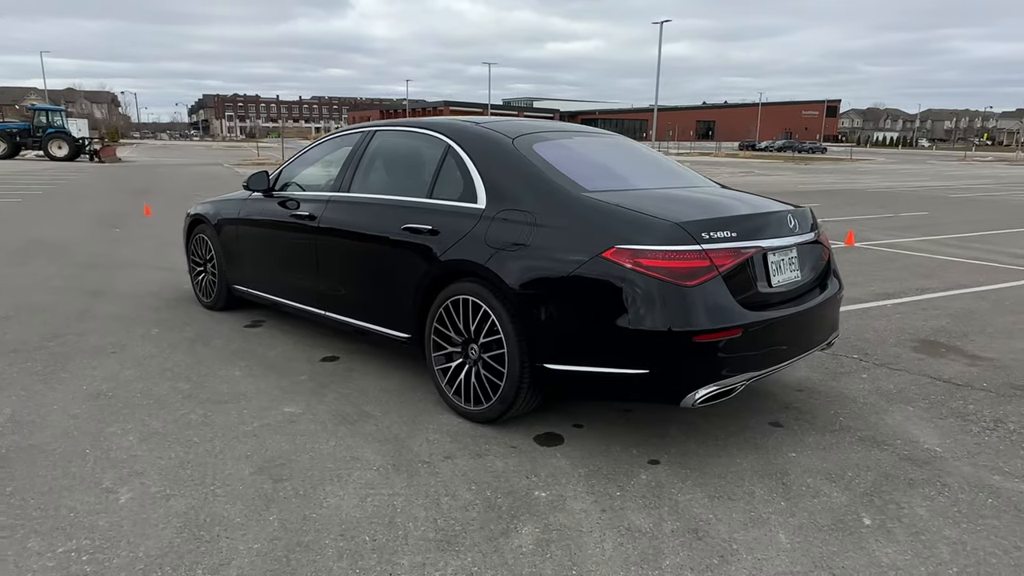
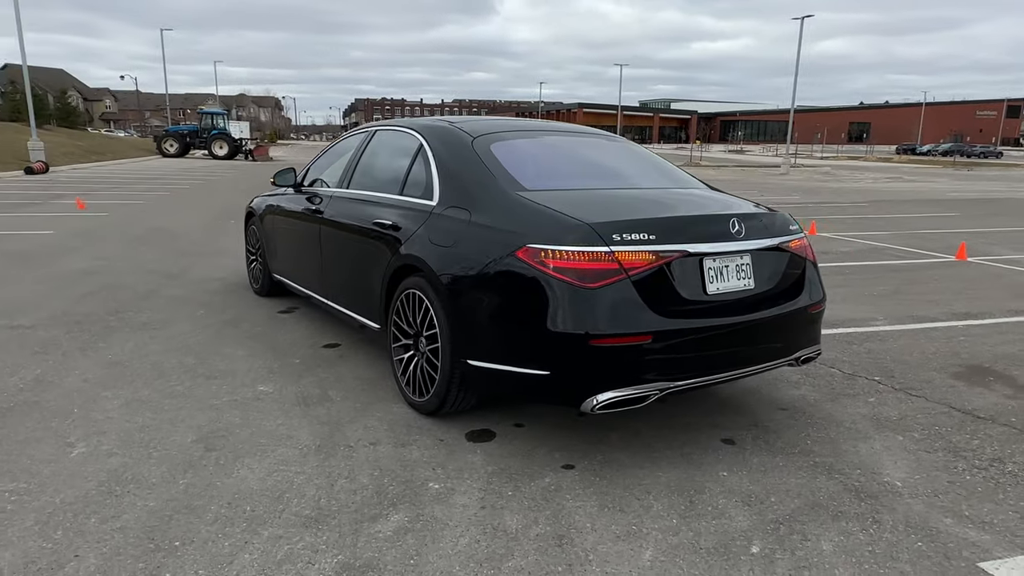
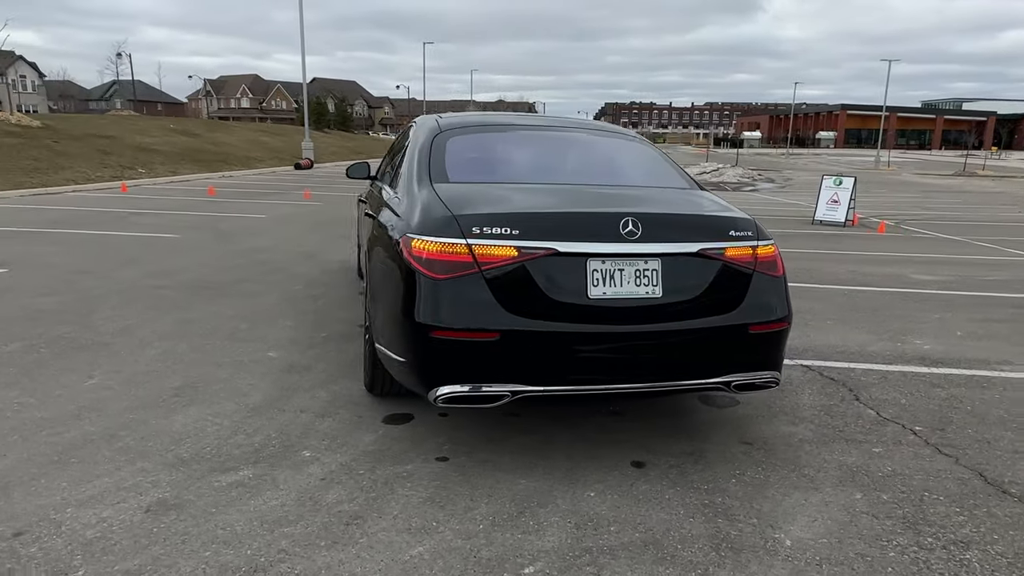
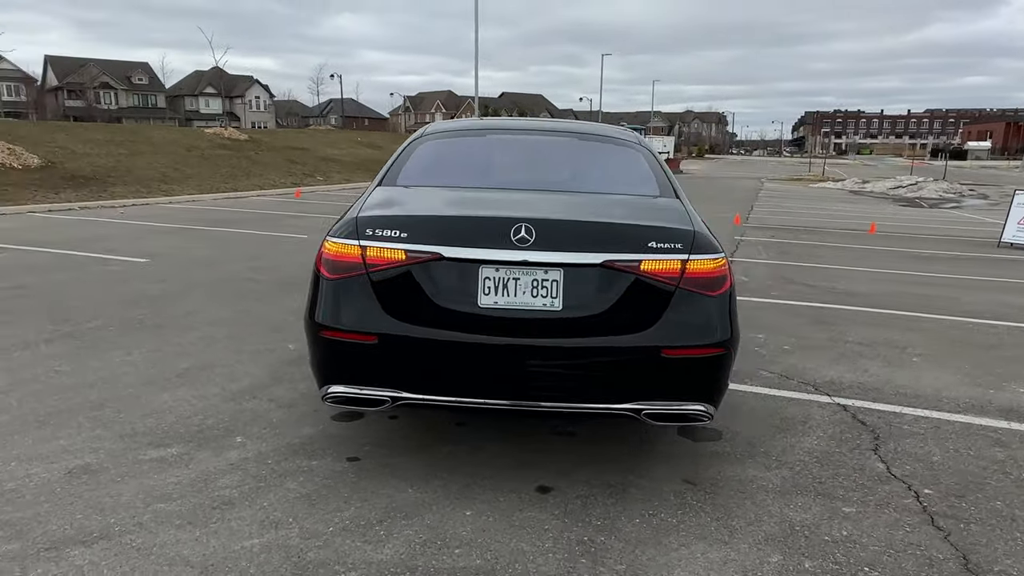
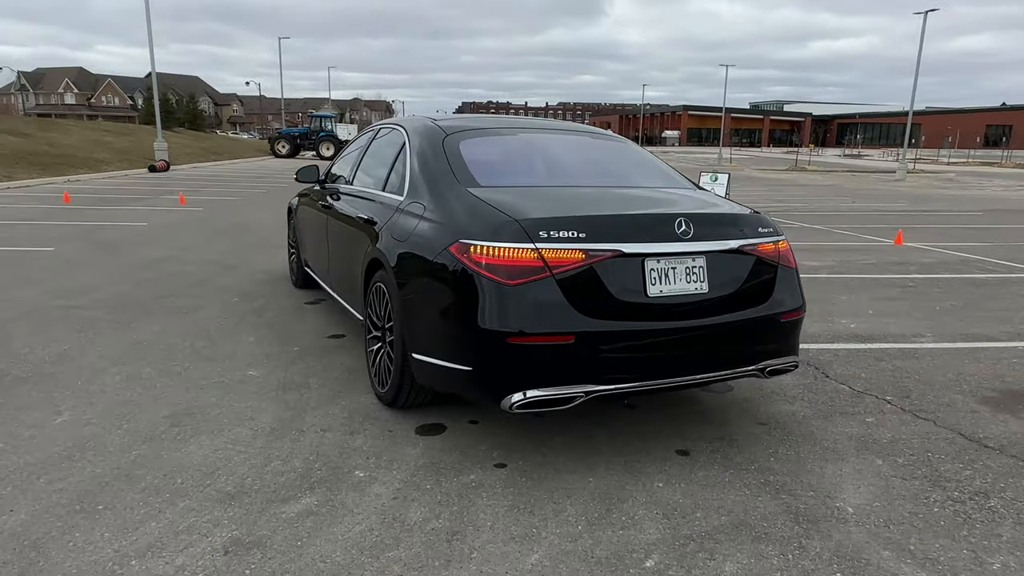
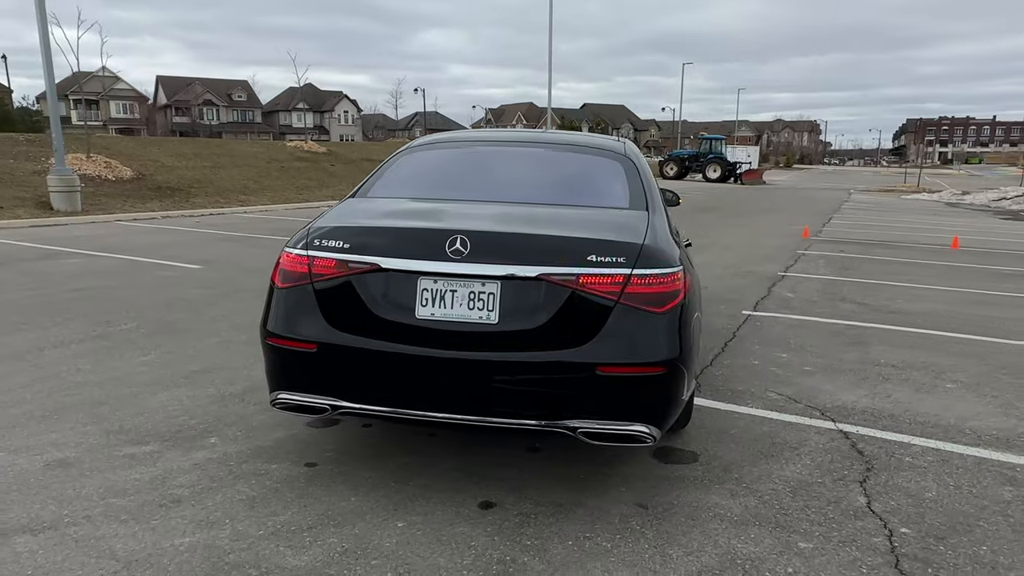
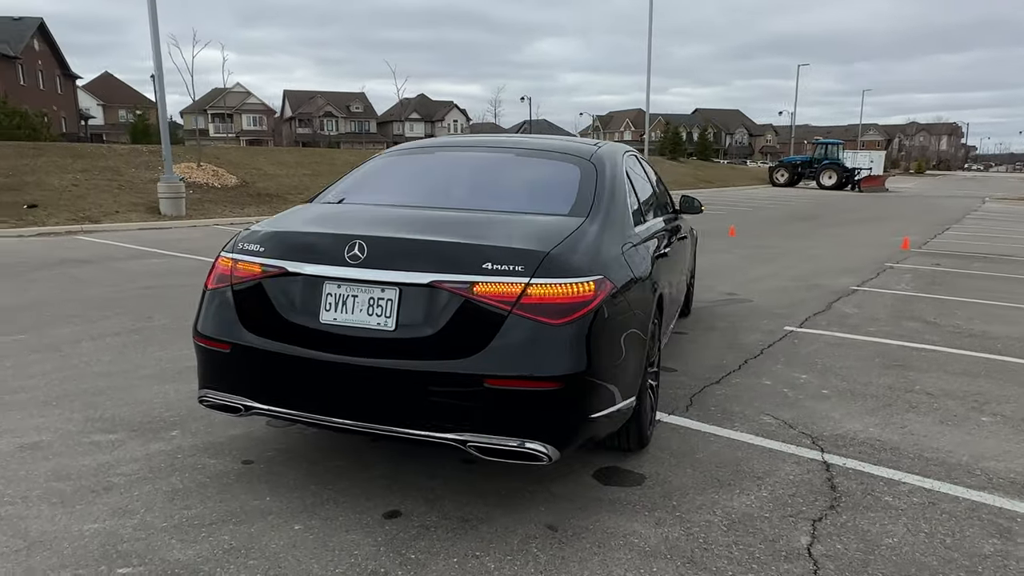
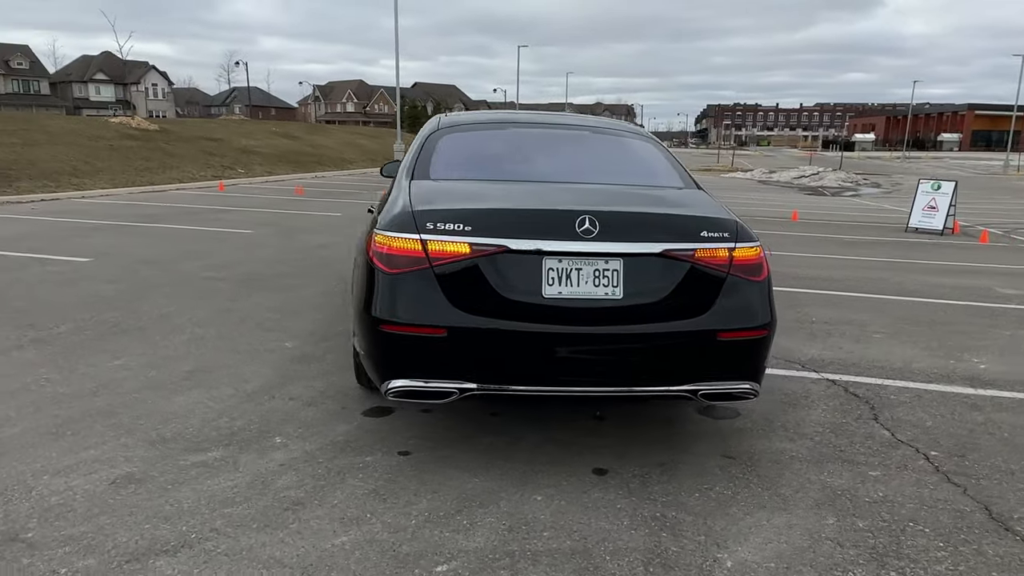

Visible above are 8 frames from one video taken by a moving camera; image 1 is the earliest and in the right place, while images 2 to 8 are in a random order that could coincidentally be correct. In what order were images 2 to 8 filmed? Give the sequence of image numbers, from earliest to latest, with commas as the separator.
2, 5, 3, 8, 4, 6, 7
